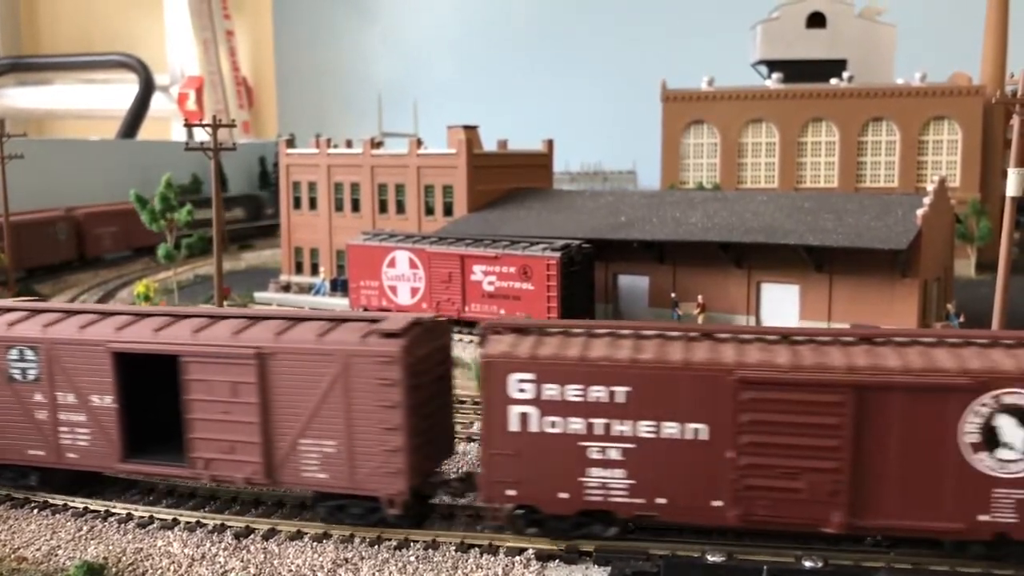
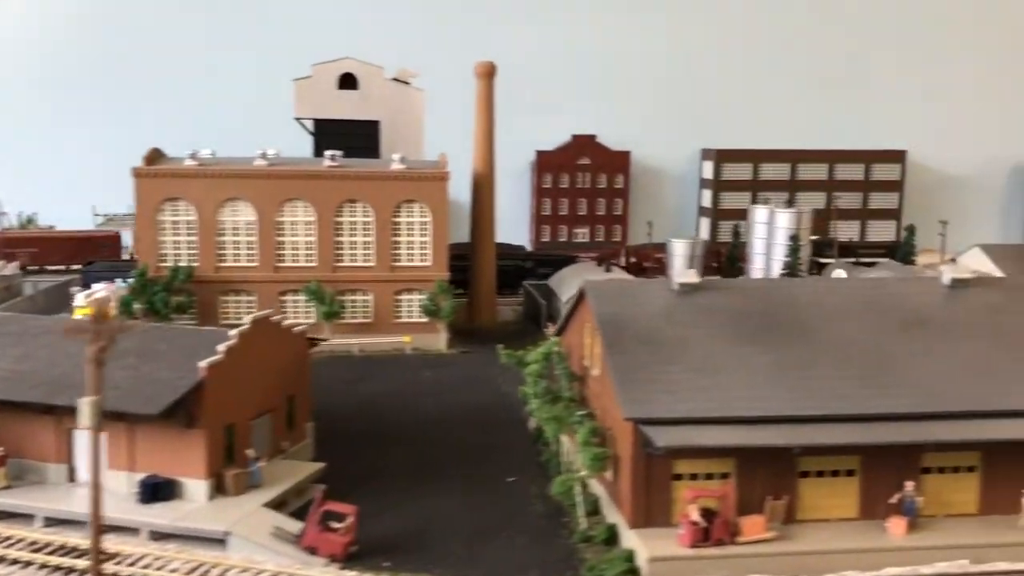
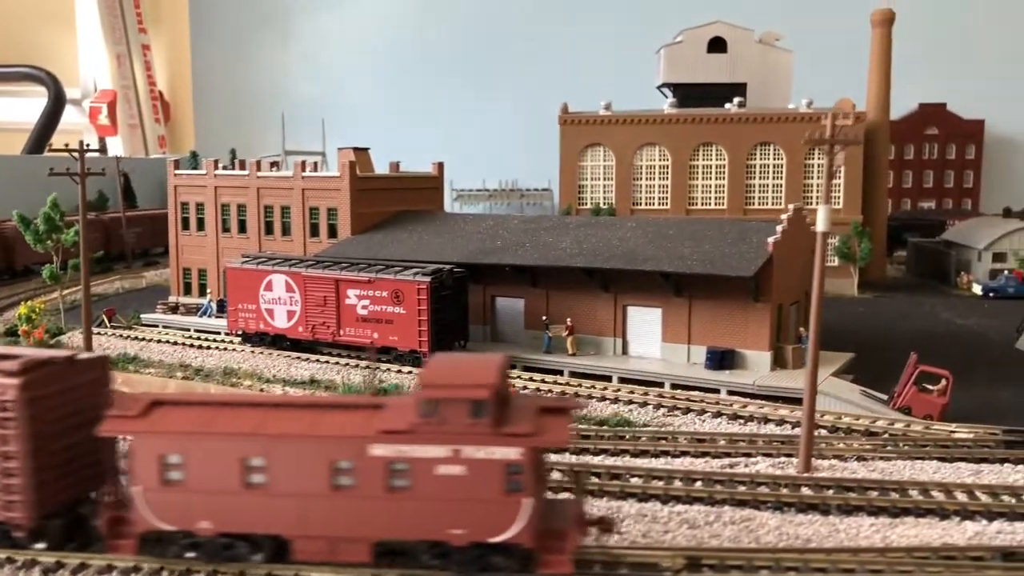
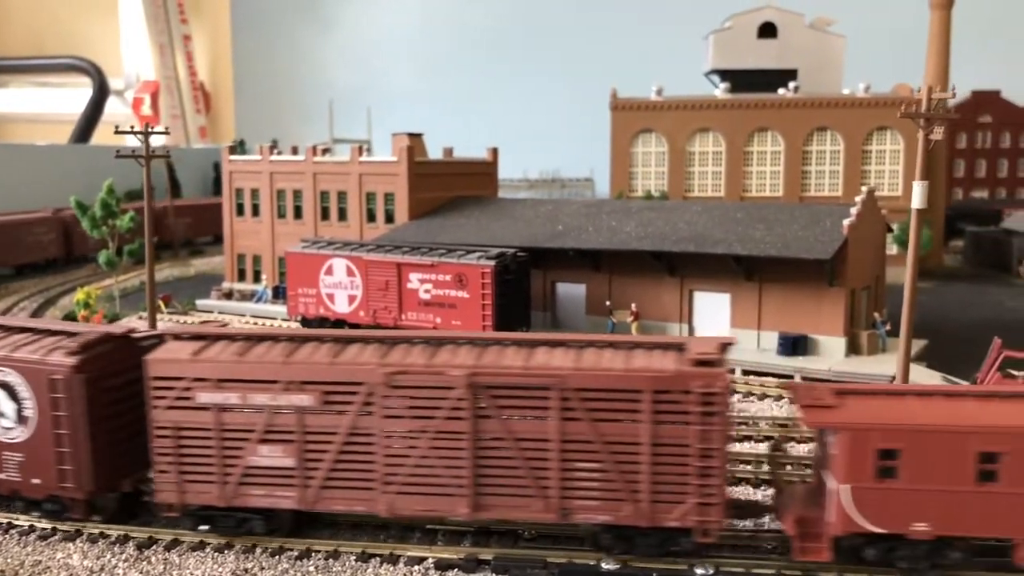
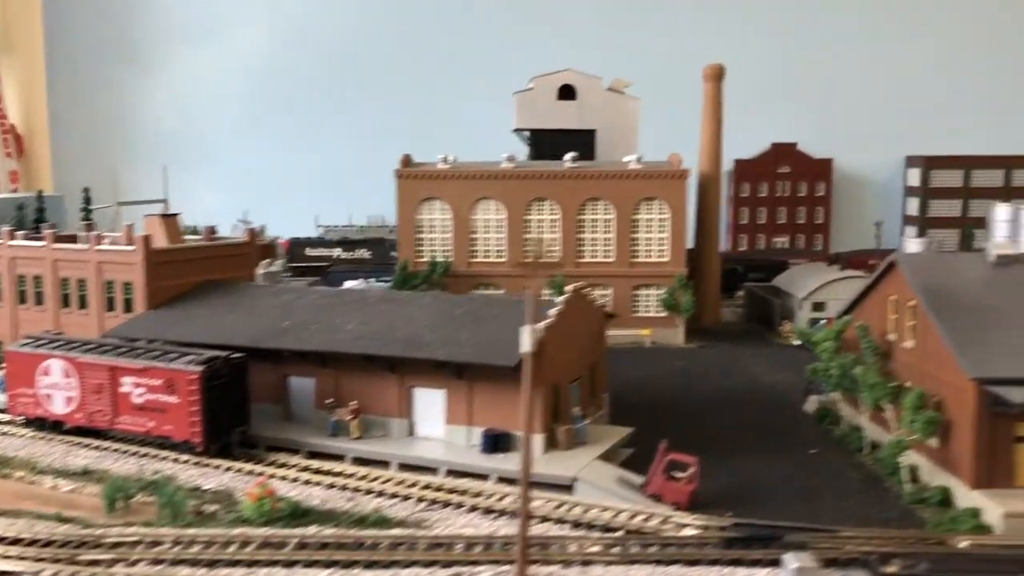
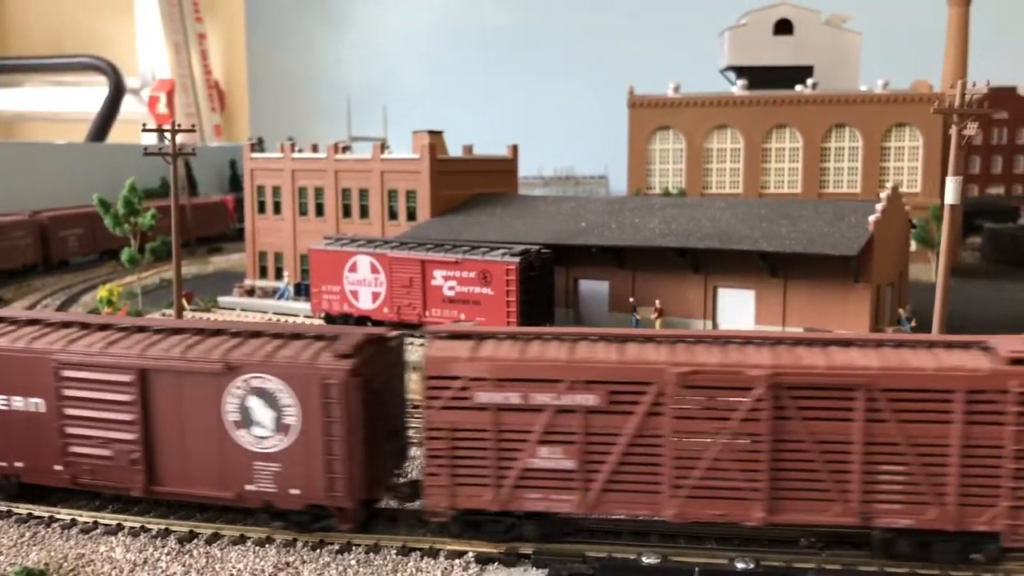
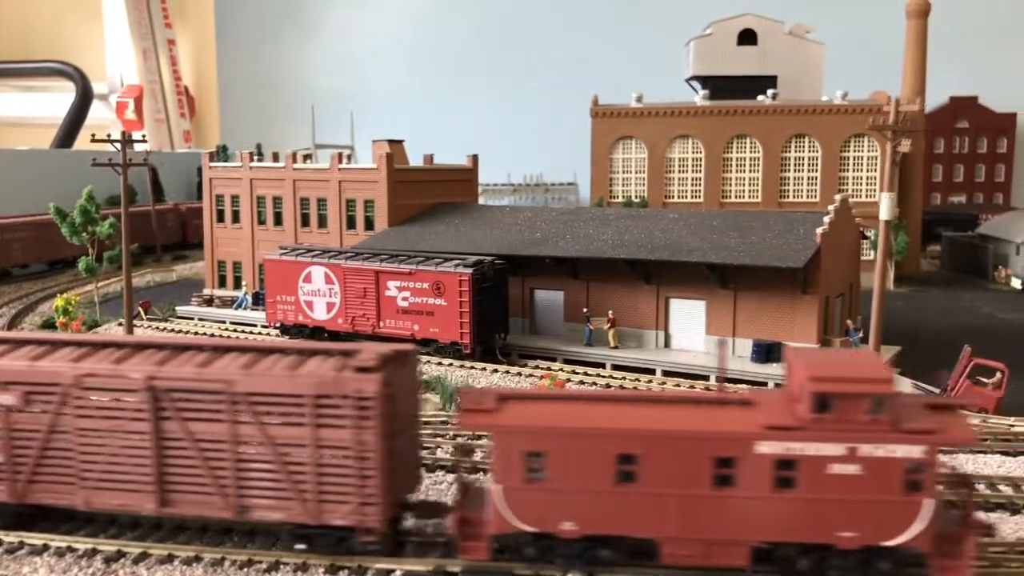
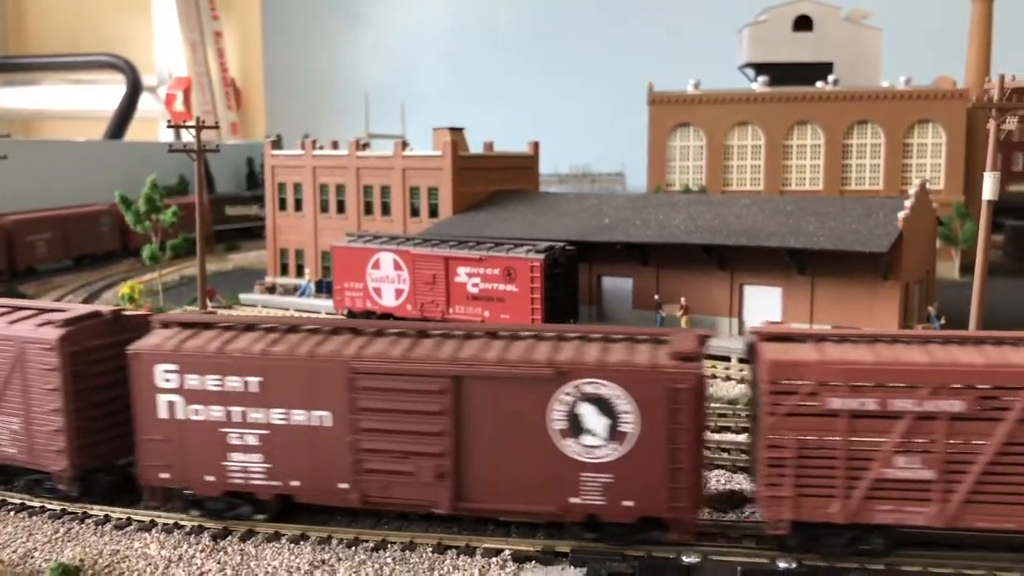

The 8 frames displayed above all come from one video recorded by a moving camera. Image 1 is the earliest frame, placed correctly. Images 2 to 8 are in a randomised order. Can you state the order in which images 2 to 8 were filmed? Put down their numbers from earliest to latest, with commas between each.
8, 6, 4, 7, 3, 5, 2
